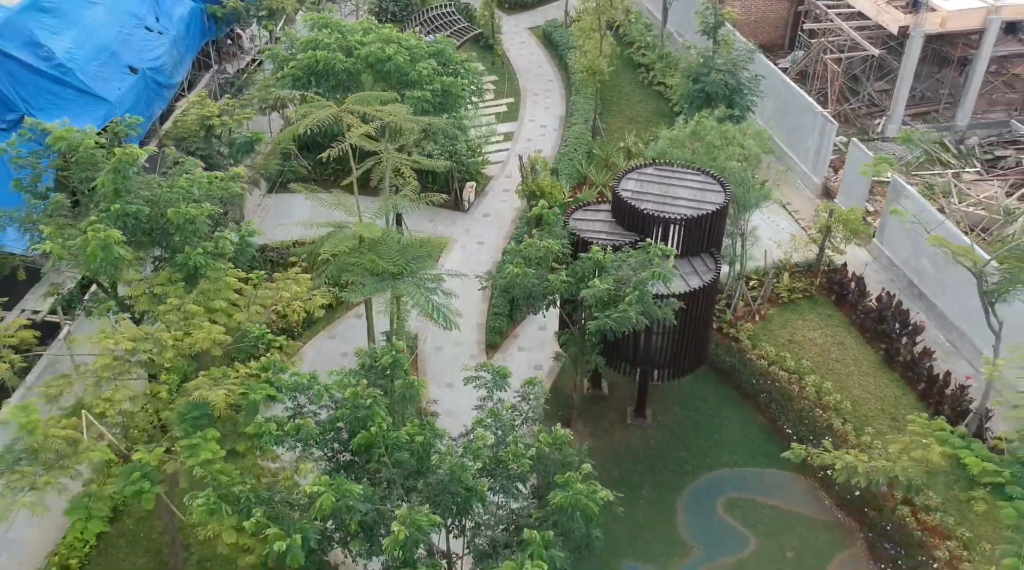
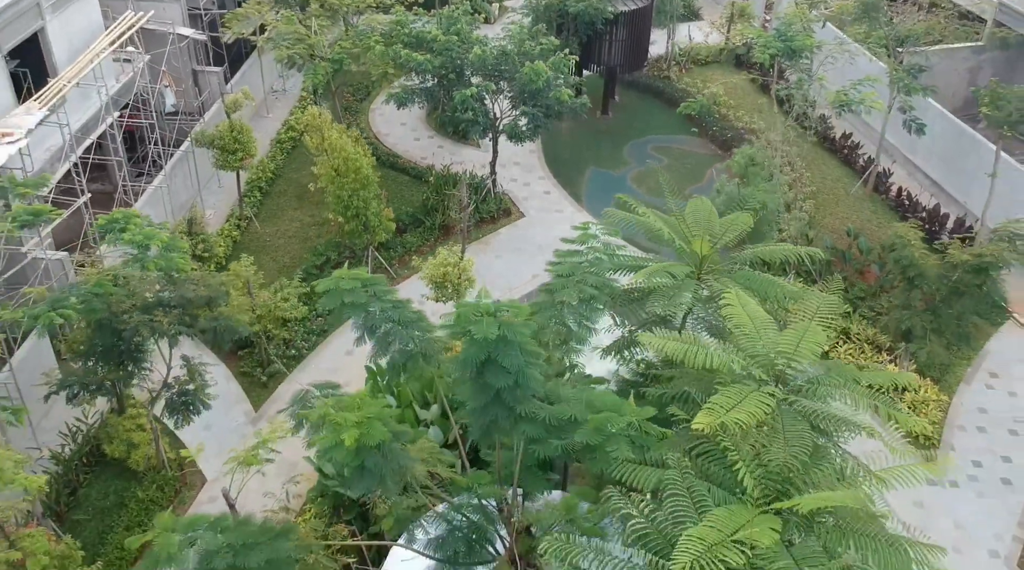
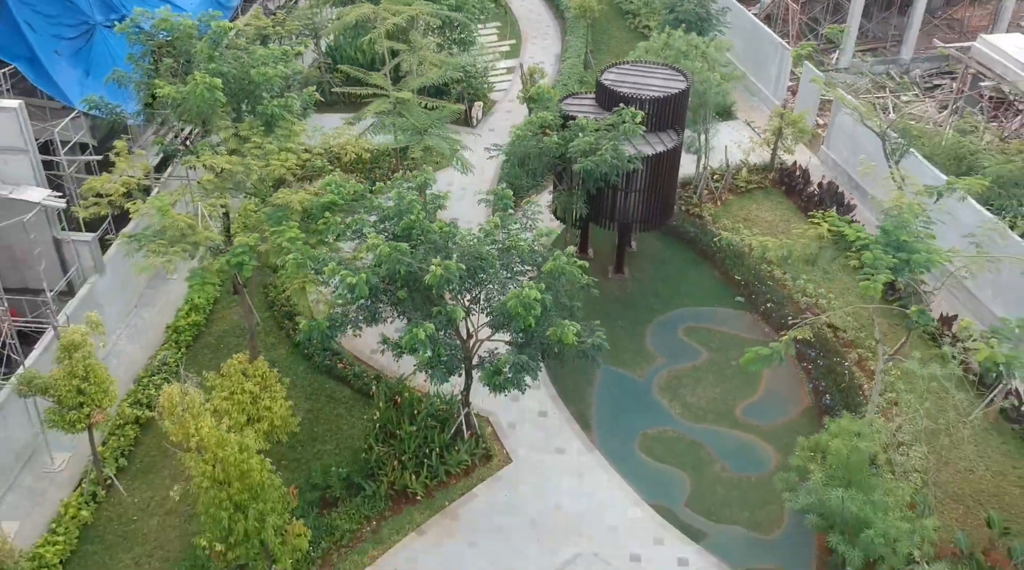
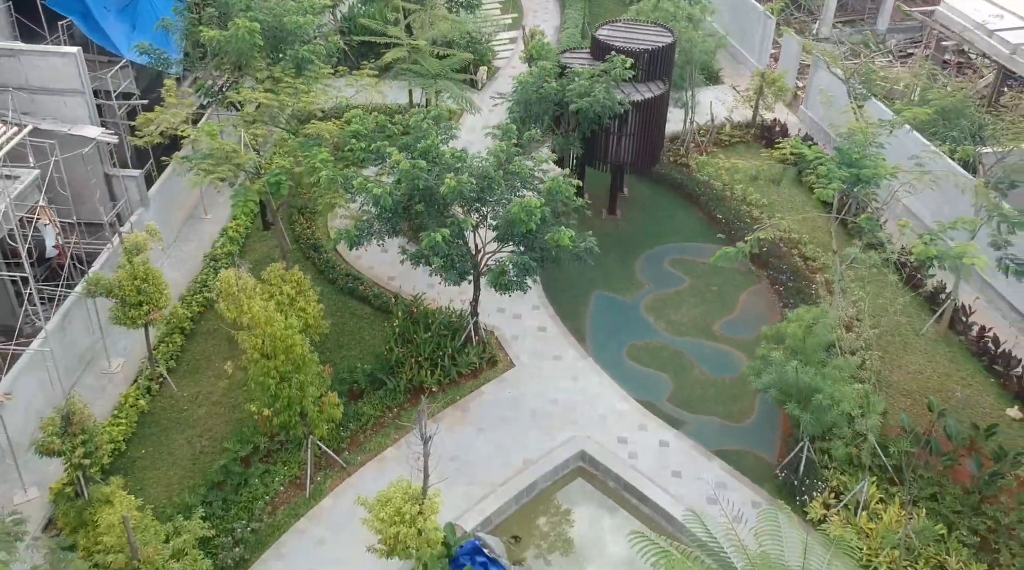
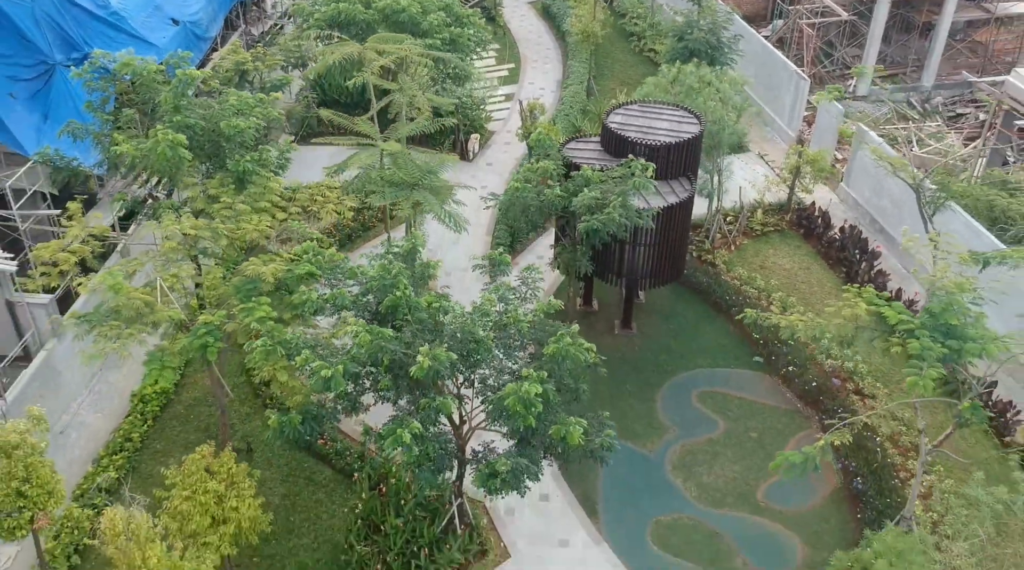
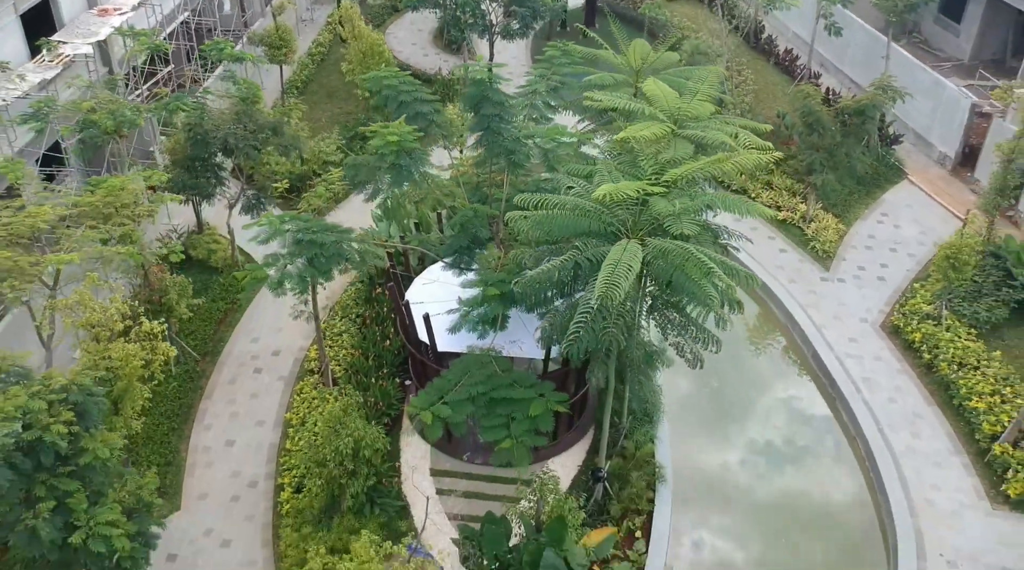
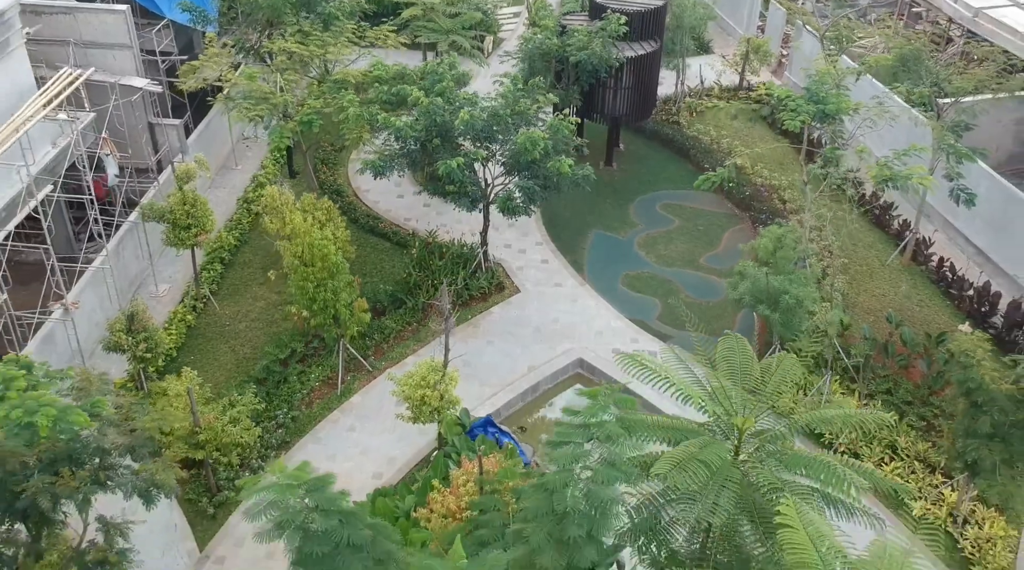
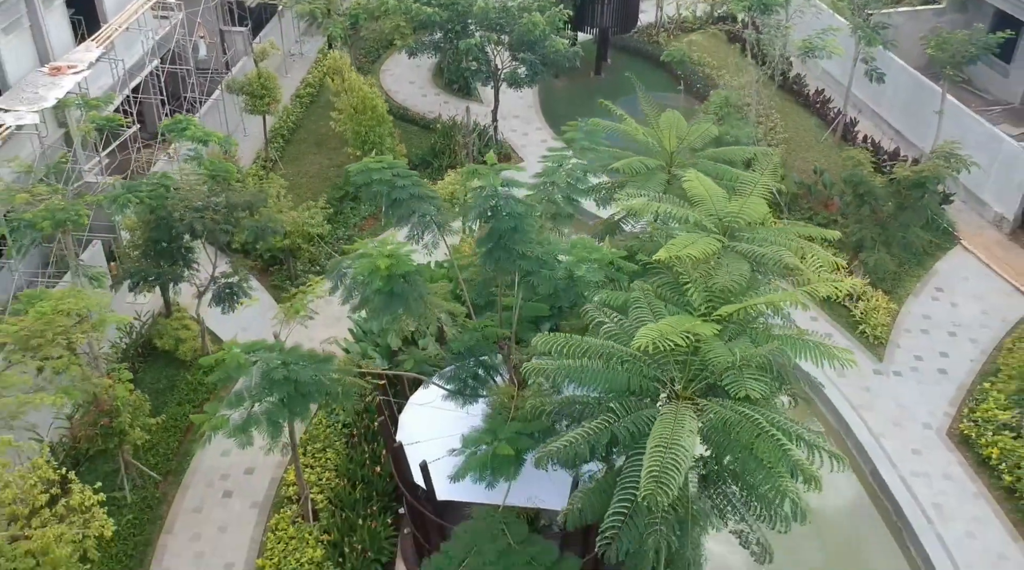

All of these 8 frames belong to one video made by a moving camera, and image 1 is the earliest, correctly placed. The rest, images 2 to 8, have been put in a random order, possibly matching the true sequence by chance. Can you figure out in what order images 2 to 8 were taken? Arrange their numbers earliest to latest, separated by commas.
5, 3, 4, 7, 2, 8, 6
